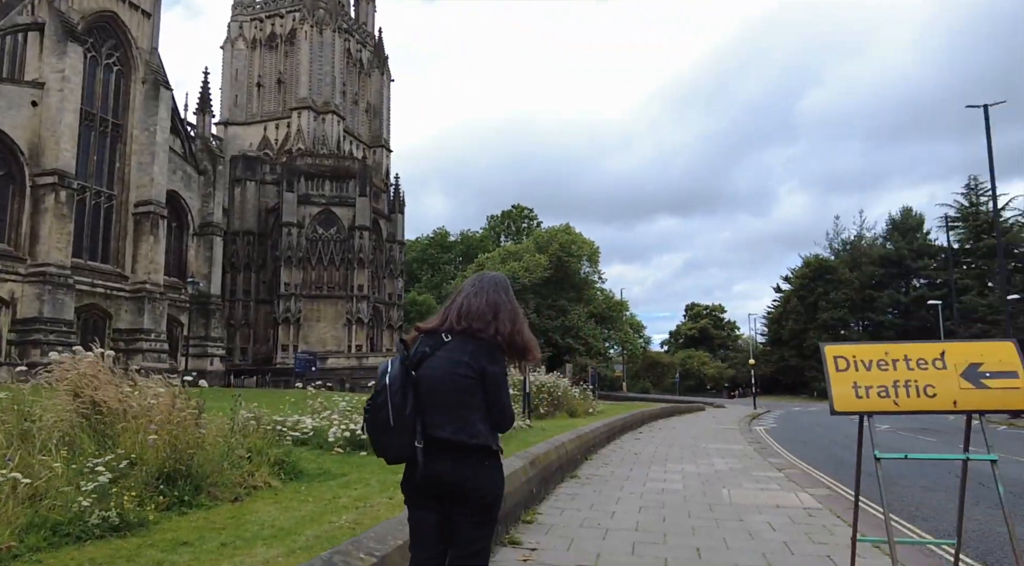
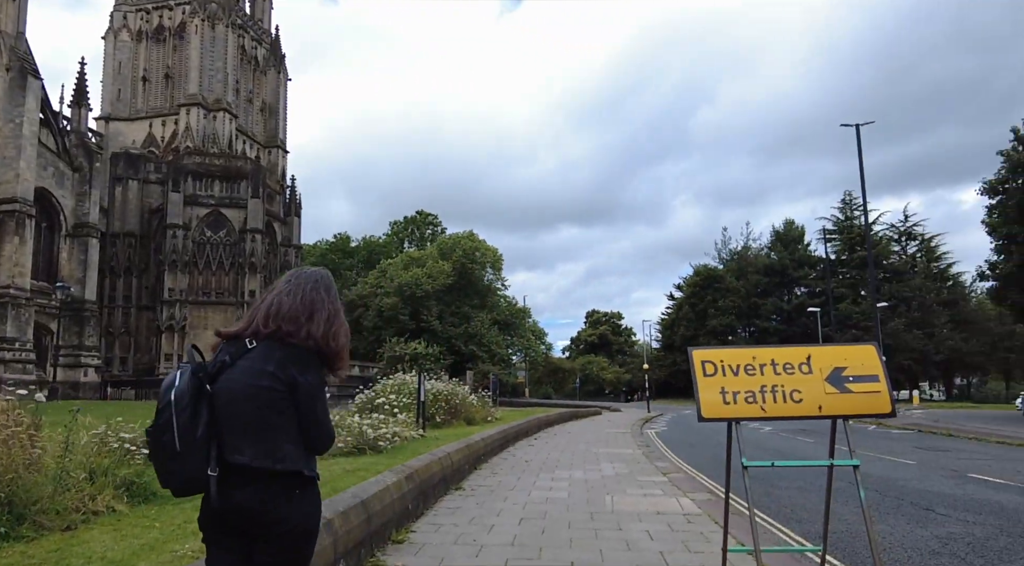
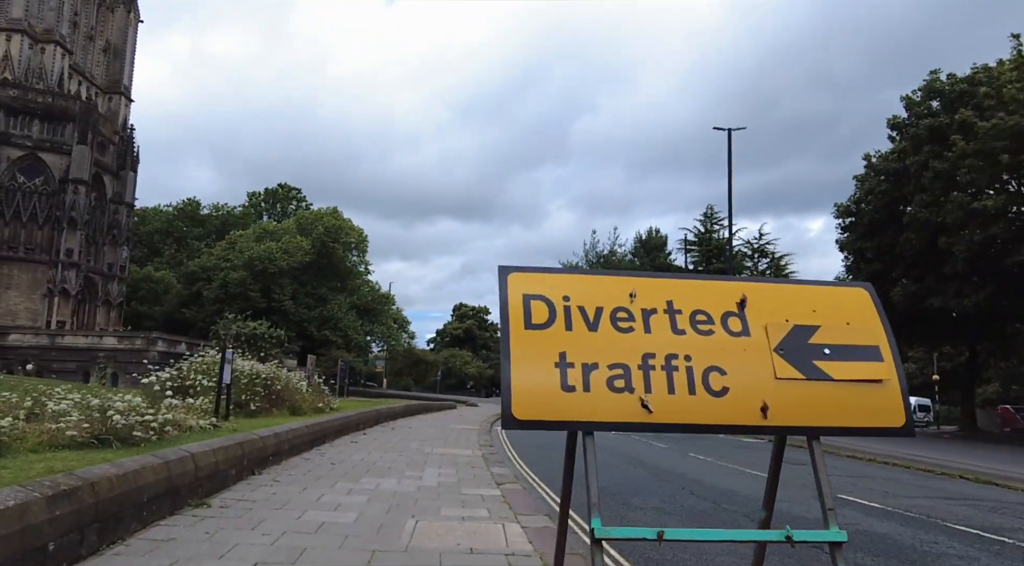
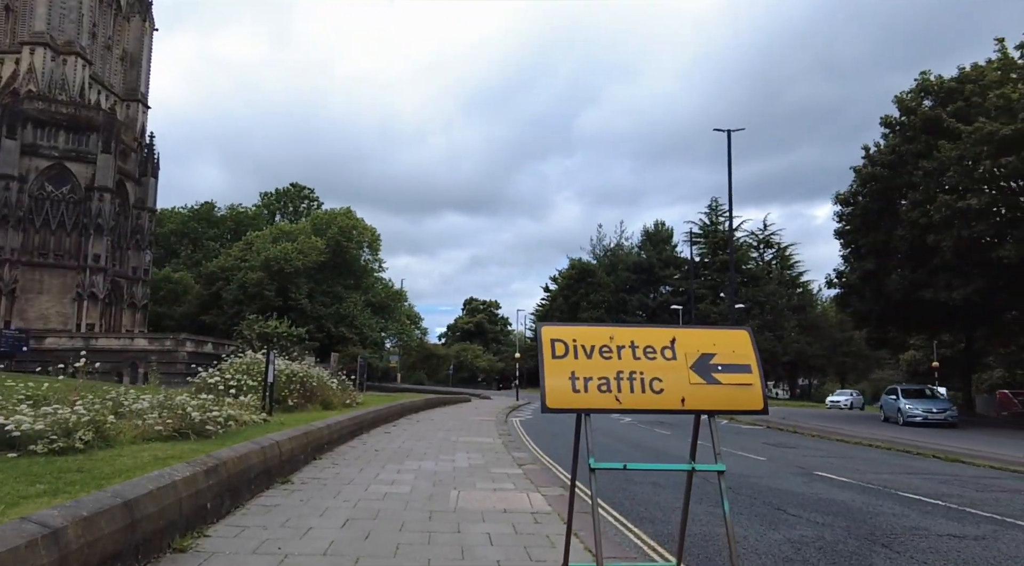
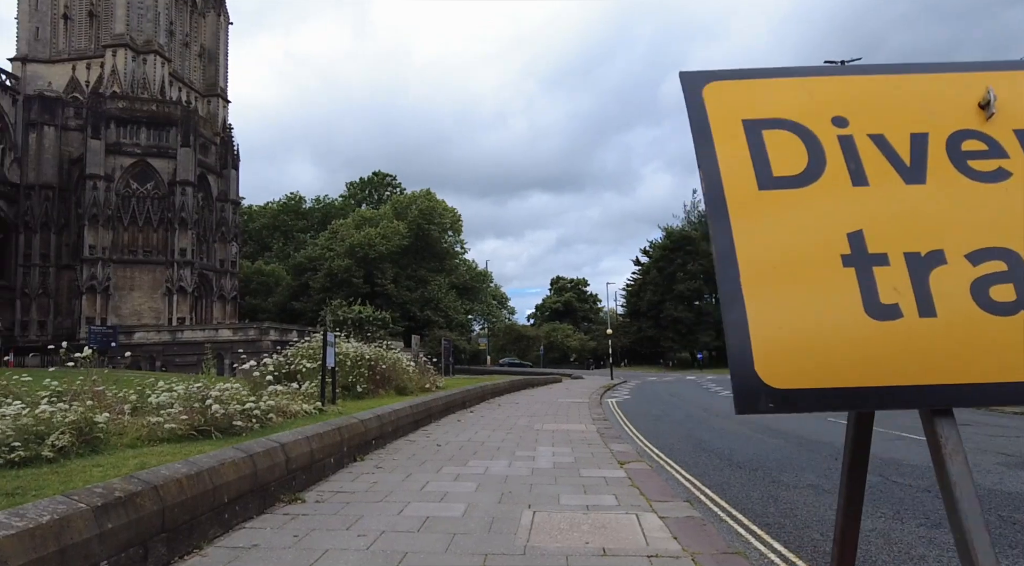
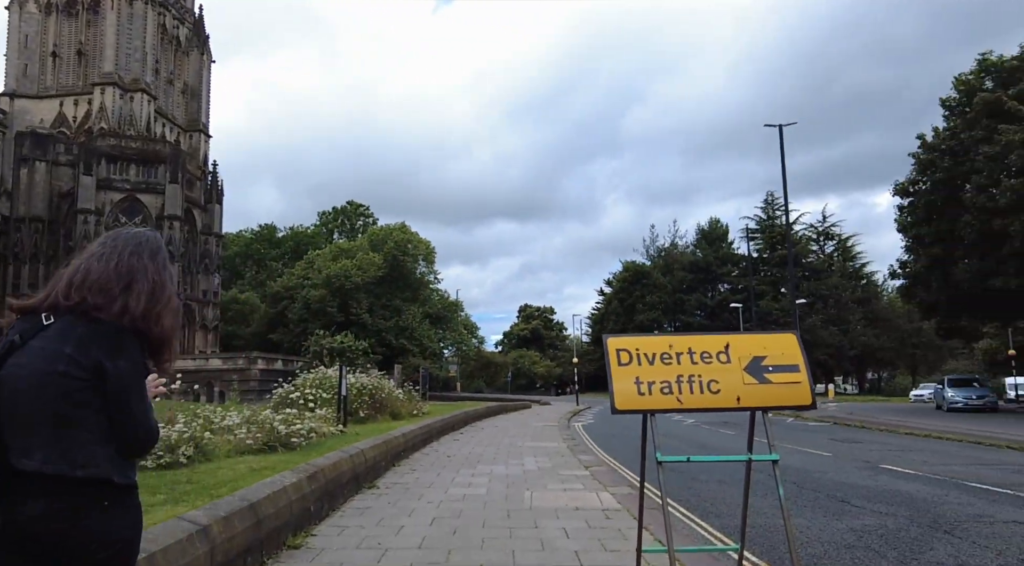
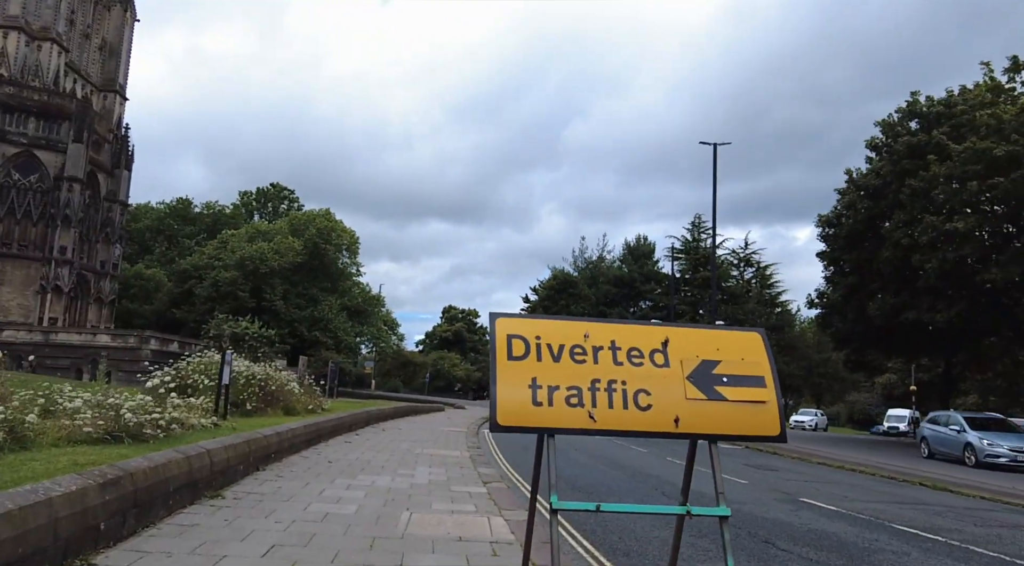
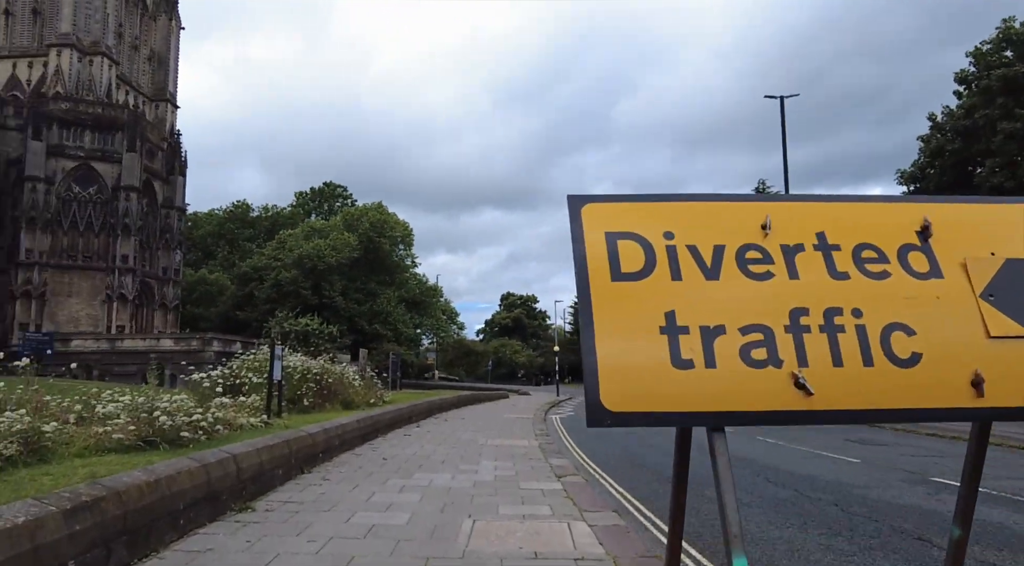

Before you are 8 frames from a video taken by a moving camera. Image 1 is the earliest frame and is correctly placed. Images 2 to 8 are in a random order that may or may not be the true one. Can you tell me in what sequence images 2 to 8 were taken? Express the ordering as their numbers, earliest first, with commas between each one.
2, 6, 4, 7, 3, 8, 5
